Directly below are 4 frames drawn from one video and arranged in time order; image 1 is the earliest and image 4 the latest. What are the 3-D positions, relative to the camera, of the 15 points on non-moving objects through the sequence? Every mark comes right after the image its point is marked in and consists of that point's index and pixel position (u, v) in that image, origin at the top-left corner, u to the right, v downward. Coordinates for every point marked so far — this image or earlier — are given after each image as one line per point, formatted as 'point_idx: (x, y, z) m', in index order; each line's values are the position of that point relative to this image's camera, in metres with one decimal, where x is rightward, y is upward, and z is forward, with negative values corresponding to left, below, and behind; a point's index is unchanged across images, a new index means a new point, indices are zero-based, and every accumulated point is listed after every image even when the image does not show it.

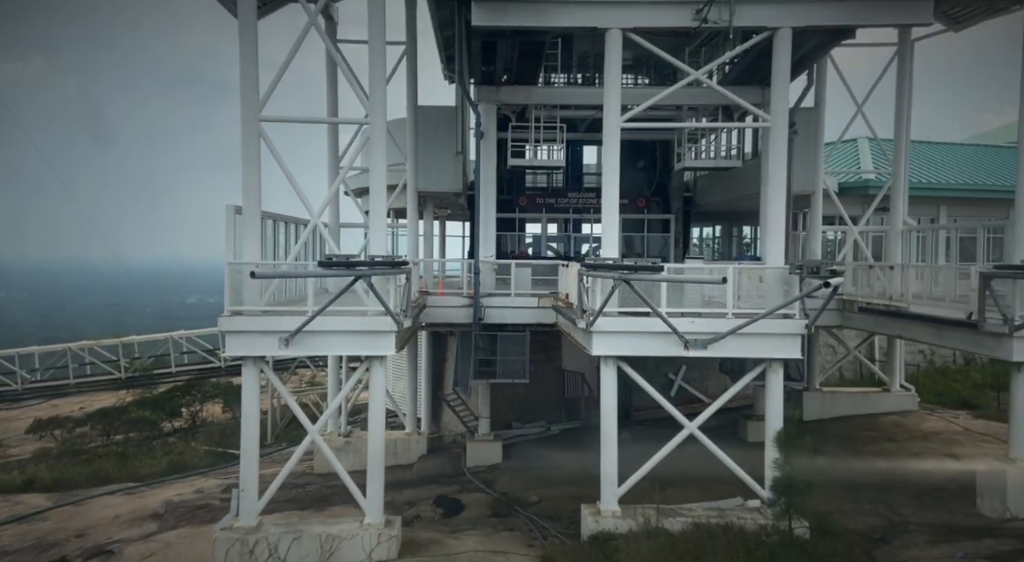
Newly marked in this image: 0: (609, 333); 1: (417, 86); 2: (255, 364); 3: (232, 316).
0: (+1.4, -0.8, +8.5) m
1: (-2.3, +4.8, +14.4) m
2: (-3.8, -1.3, +8.8) m
3: (-4.0, -0.5, +8.6) m
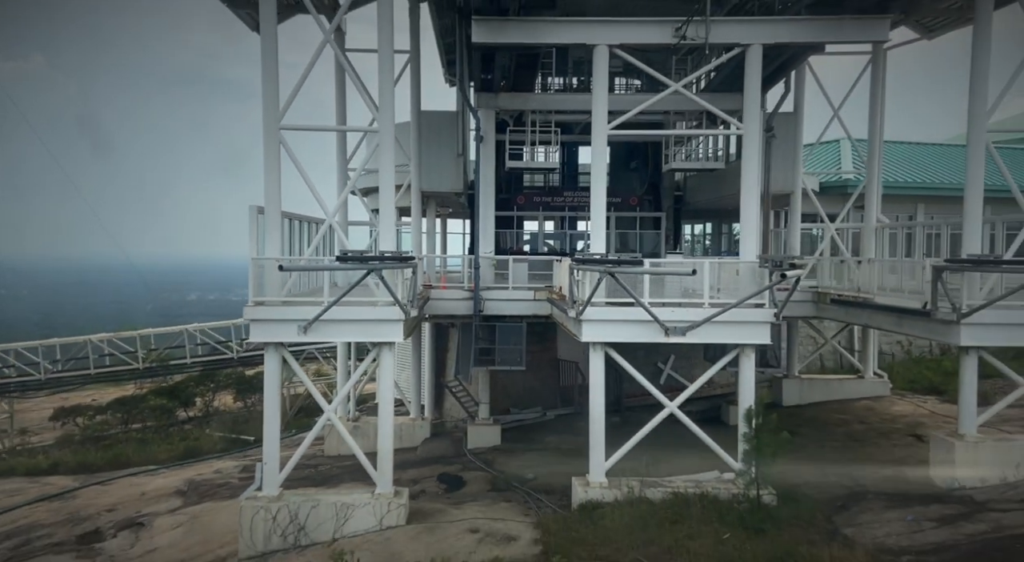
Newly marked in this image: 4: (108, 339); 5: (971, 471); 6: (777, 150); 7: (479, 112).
0: (+1.3, -0.6, +9.3) m
1: (-2.4, +4.9, +15.3) m
2: (-3.8, -1.1, +9.6) m
3: (-4.0, -0.4, +9.4) m
4: (-12.8, -1.9, +18.9) m
5: (+6.9, -2.9, +9.0) m
6: (+6.2, +3.1, +13.8) m
7: (-0.8, +3.9, +13.8) m
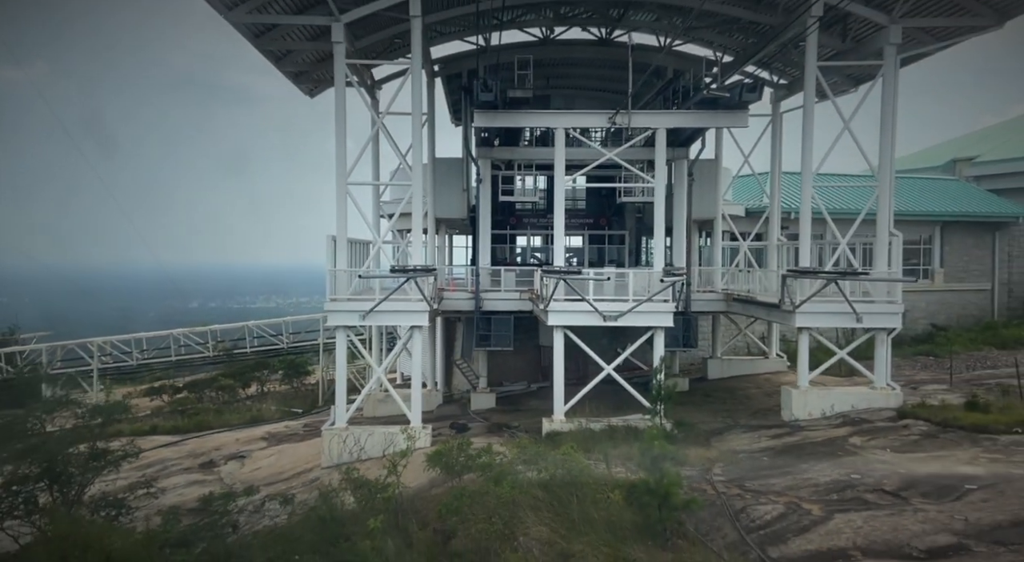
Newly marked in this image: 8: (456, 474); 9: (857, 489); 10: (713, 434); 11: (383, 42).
0: (+1.1, -0.7, +14.0) m
1: (-2.6, +4.7, +20.1) m
2: (-4.1, -1.3, +14.4) m
3: (-4.3, -0.5, +14.2) m
4: (-13.0, -2.1, +23.6) m
5: (+6.7, -2.9, +13.6) m
6: (+5.9, +2.9, +18.6) m
7: (-1.0, +3.8, +18.5) m
8: (-1.0, -3.5, +10.6) m
9: (+5.9, -3.5, +10.1) m
10: (+4.5, -3.5, +13.3) m
11: (-3.6, +6.6, +16.4) m
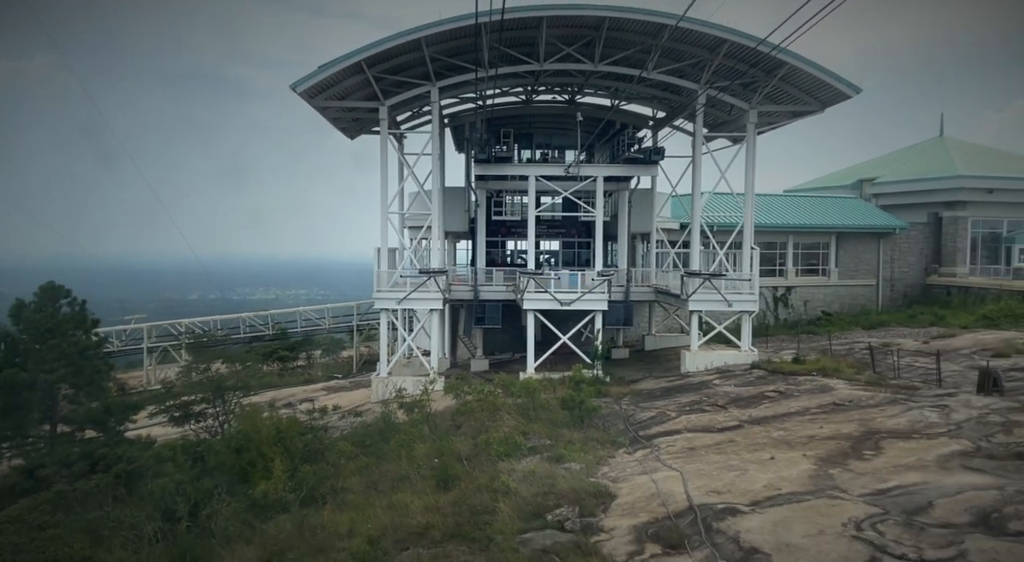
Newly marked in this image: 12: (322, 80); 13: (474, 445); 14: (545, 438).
0: (+0.6, -0.7, +20.8) m
1: (-3.1, +4.9, +26.8) m
2: (-4.6, -1.2, +21.1) m
3: (-4.7, -0.4, +20.9) m
4: (-13.5, -1.9, +30.4) m
5: (+6.2, -2.9, +20.4) m
6: (+5.4, +3.0, +25.3) m
7: (-1.5, +3.9, +25.3) m
8: (-1.5, -3.4, +17.5) m
9: (+5.4, -3.5, +16.9) m
10: (+4.1, -3.4, +20.2) m
11: (-4.0, +6.7, +23.1) m
12: (-6.1, +6.4, +19.0) m
13: (-0.9, -4.0, +14.5) m
14: (+0.8, -3.9, +14.8) m
